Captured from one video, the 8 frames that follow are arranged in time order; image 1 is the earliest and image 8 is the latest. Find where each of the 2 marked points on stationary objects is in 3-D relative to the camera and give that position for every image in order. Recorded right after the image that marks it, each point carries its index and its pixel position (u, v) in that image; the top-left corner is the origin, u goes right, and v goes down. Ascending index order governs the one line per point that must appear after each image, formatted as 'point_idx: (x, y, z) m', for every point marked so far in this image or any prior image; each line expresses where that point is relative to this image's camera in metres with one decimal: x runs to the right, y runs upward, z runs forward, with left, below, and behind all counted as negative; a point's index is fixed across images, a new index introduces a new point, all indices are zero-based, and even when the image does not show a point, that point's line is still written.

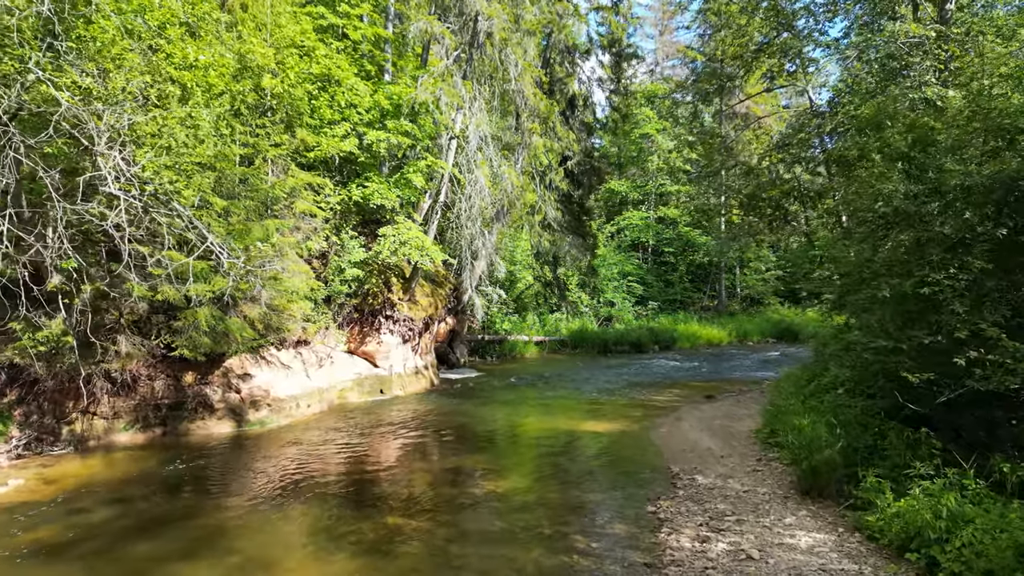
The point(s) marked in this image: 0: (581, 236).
0: (+1.7, +1.3, +16.5) m
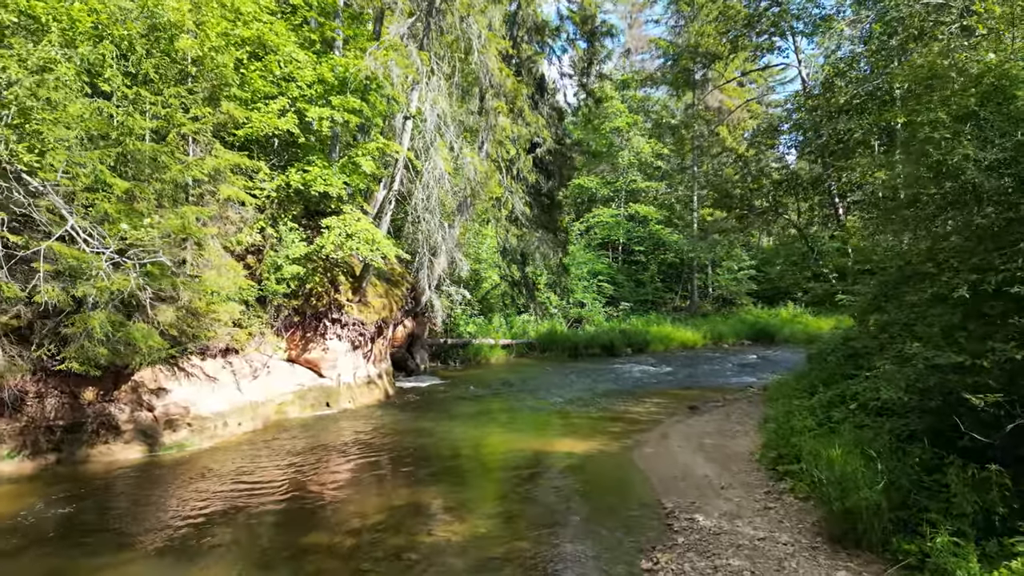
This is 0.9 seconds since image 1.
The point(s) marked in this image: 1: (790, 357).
0: (+0.9, +1.3, +15.2) m
1: (+7.4, -1.9, +18.1) m
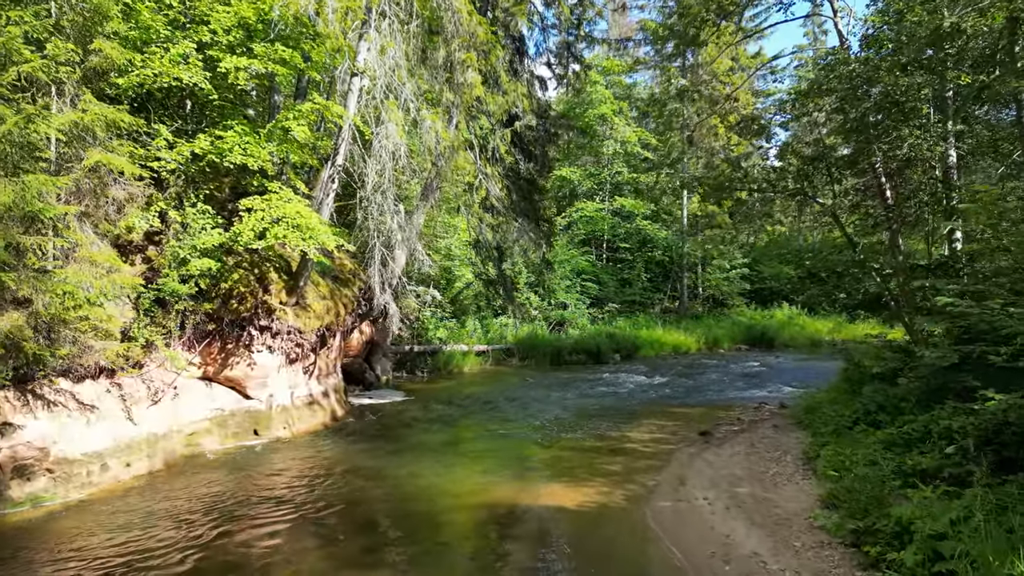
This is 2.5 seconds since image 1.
0: (+0.4, +1.3, +13.1) m
1: (+6.8, -1.9, +16.2) m
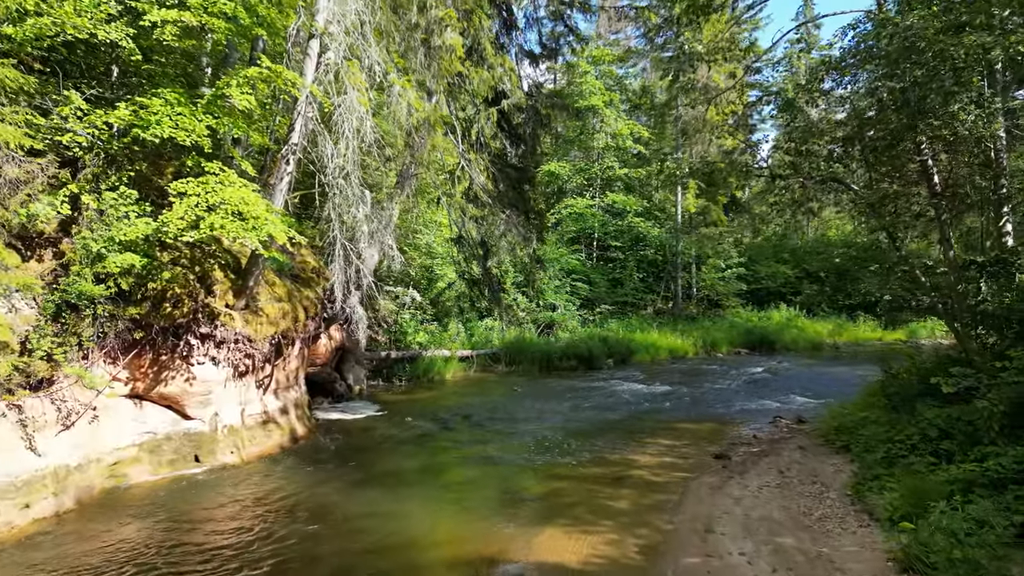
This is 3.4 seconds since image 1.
0: (+0.2, +1.3, +11.8) m
1: (+6.5, -1.9, +15.1) m
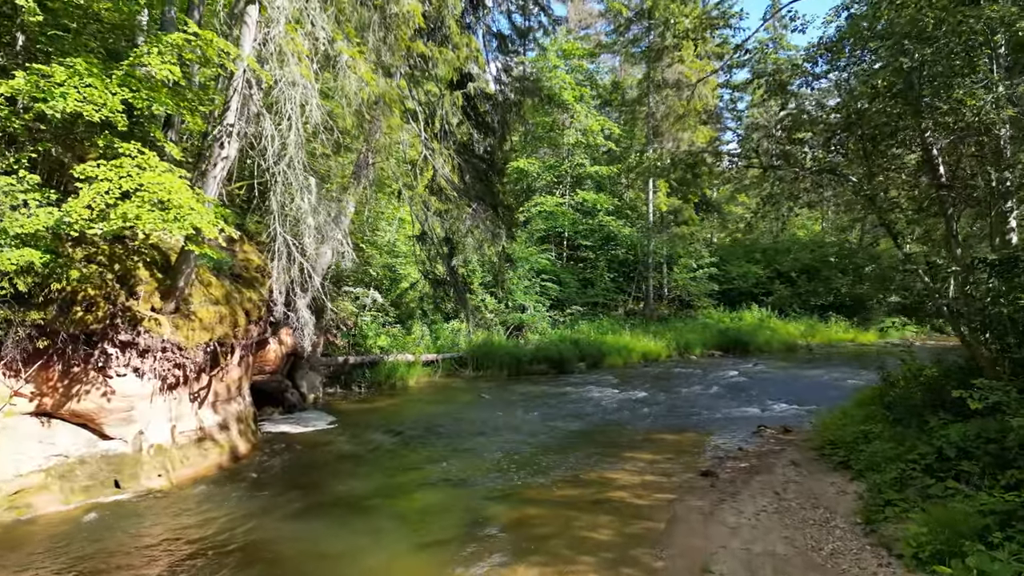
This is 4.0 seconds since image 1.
0: (-0.3, +1.3, +11.0) m
1: (+5.8, -1.9, +14.5) m
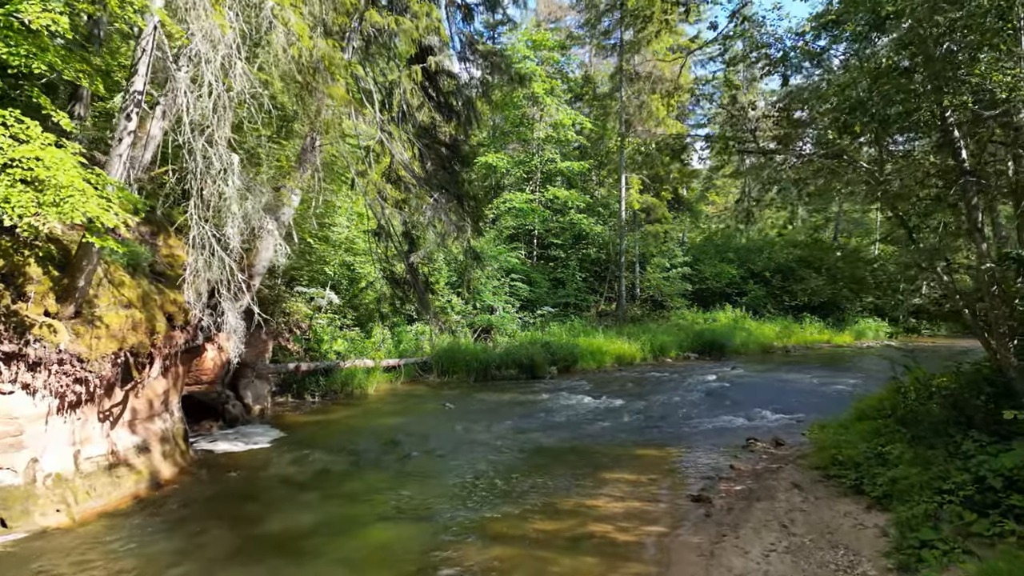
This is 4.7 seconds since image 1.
0: (-0.8, +1.3, +10.0) m
1: (+5.2, -1.9, +13.8) m
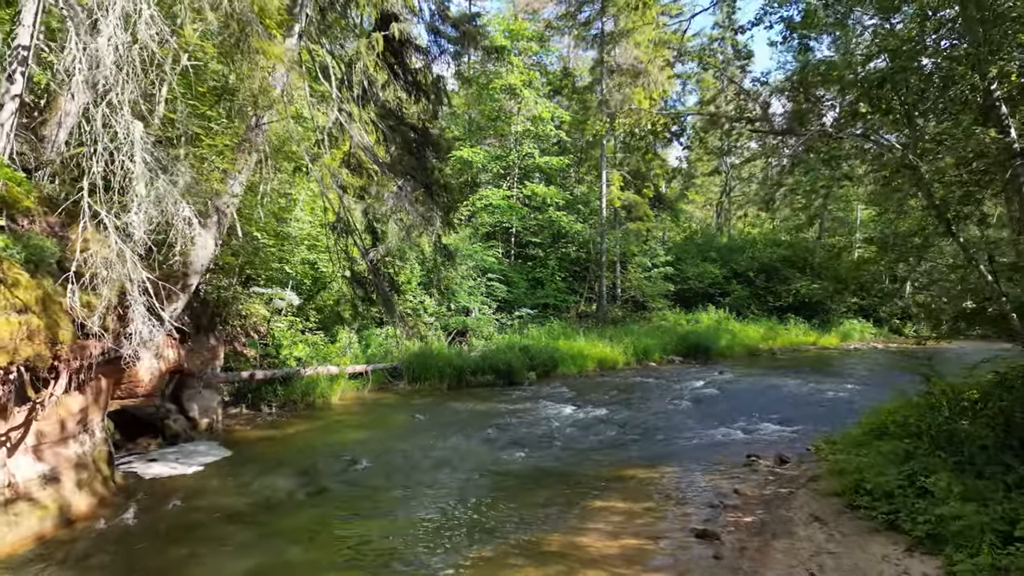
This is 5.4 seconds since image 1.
0: (-1.1, +1.3, +9.0) m
1: (+4.7, -1.9, +13.0) m
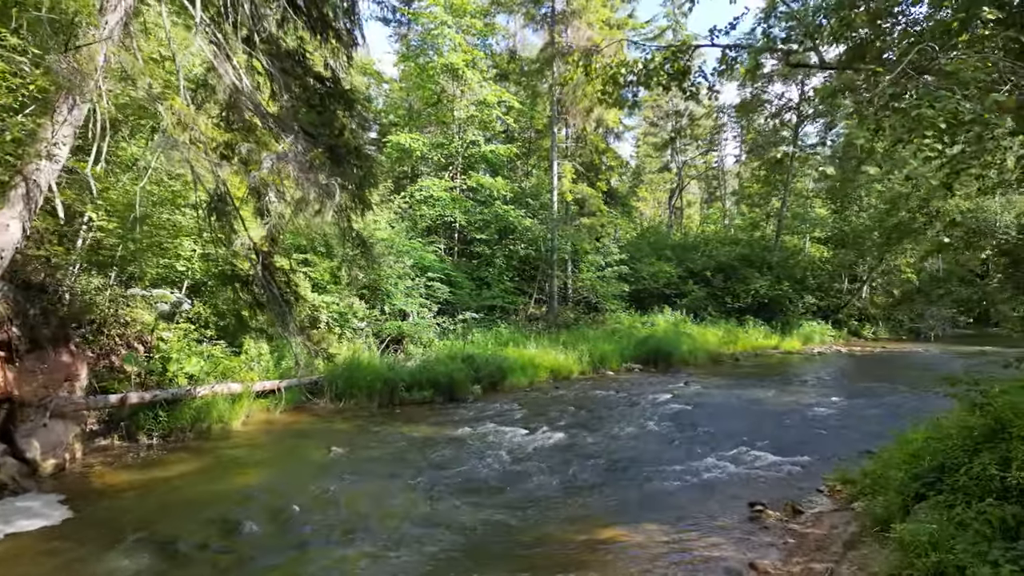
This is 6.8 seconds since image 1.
0: (-1.8, +1.3, +7.0) m
1: (+3.8, -1.9, +11.5) m
